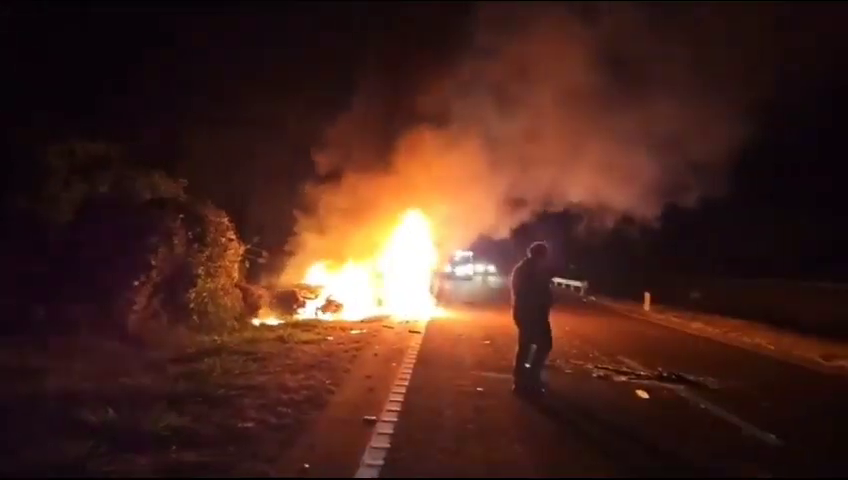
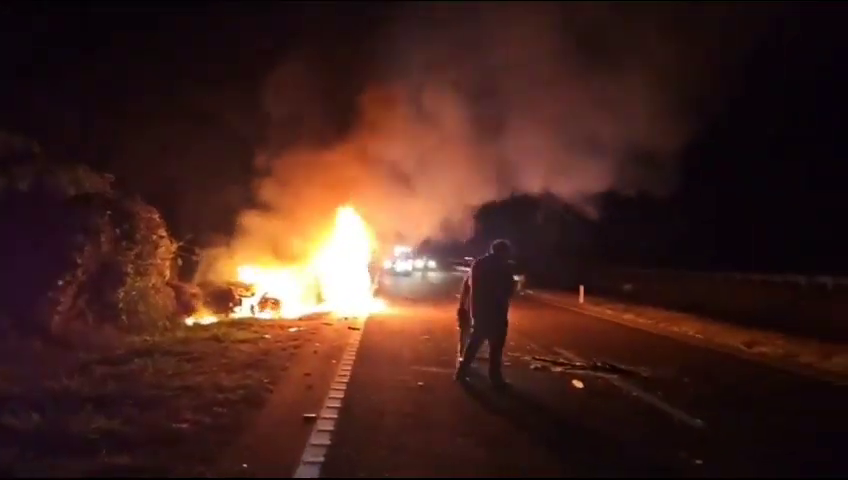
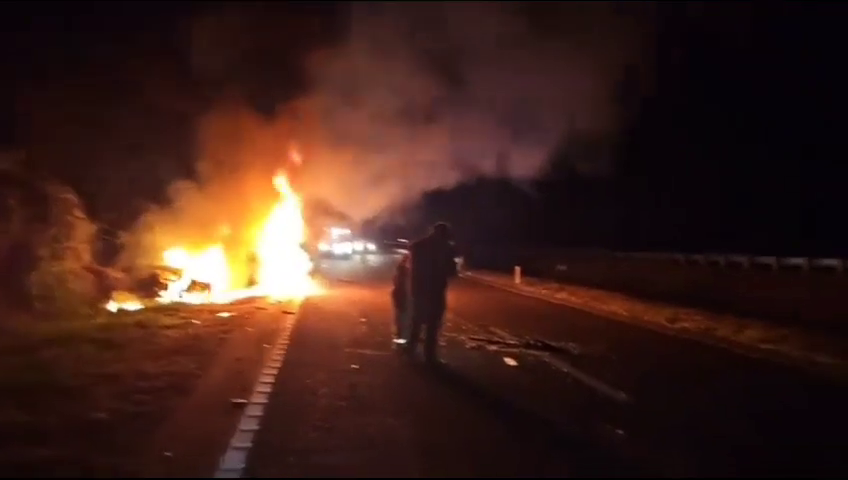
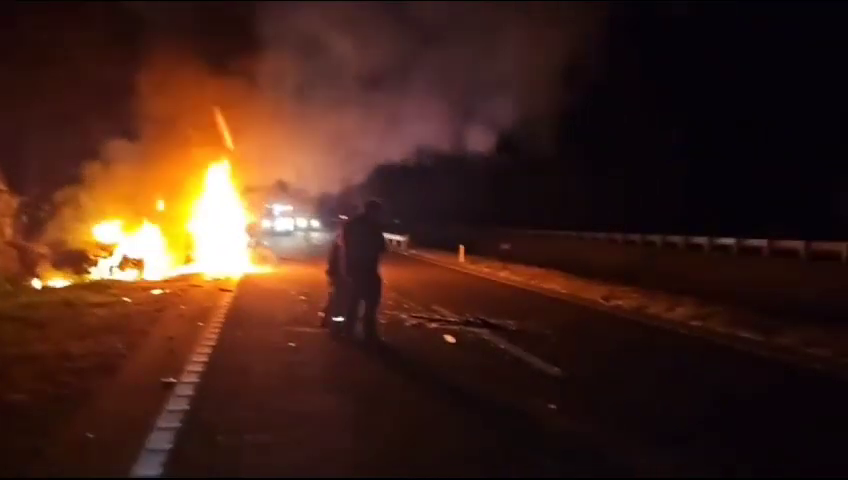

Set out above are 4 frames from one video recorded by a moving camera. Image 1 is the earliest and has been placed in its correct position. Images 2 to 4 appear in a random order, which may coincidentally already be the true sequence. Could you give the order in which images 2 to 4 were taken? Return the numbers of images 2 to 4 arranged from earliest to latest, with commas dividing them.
2, 3, 4
